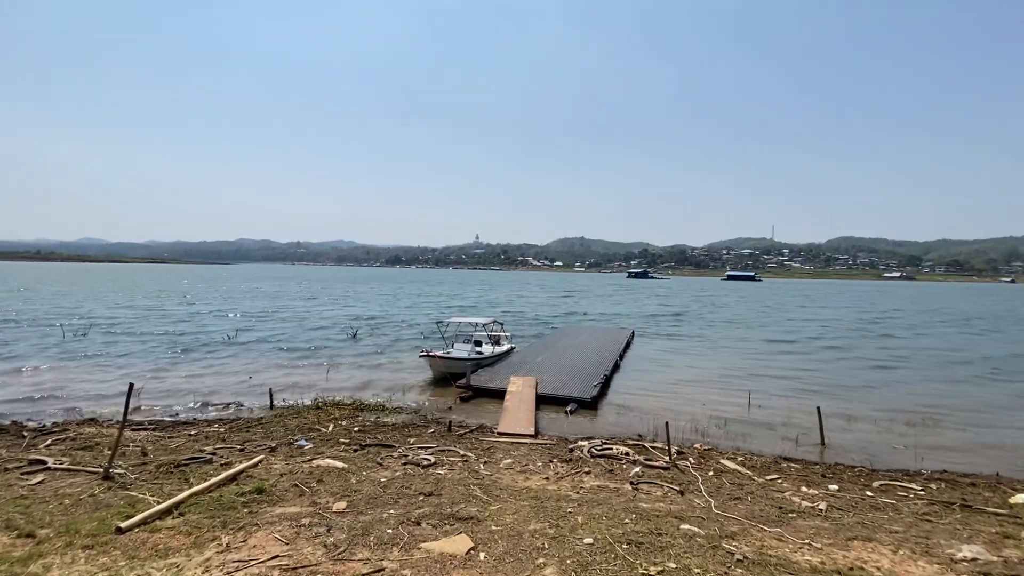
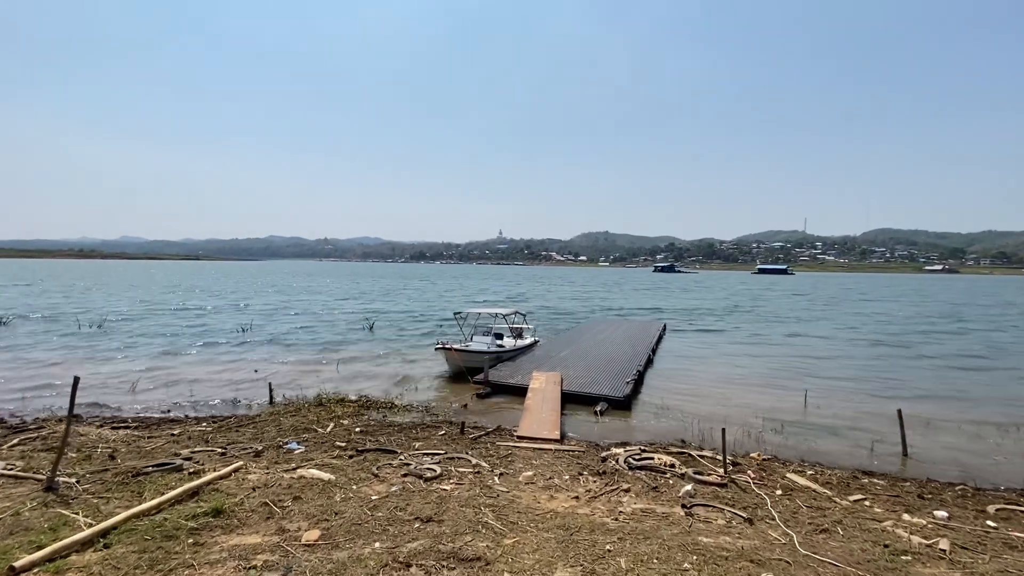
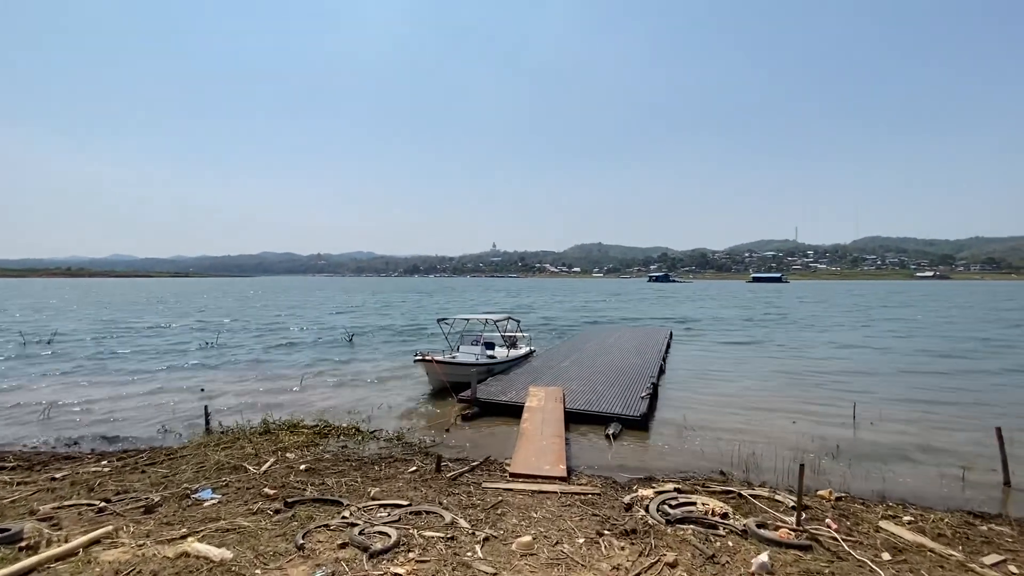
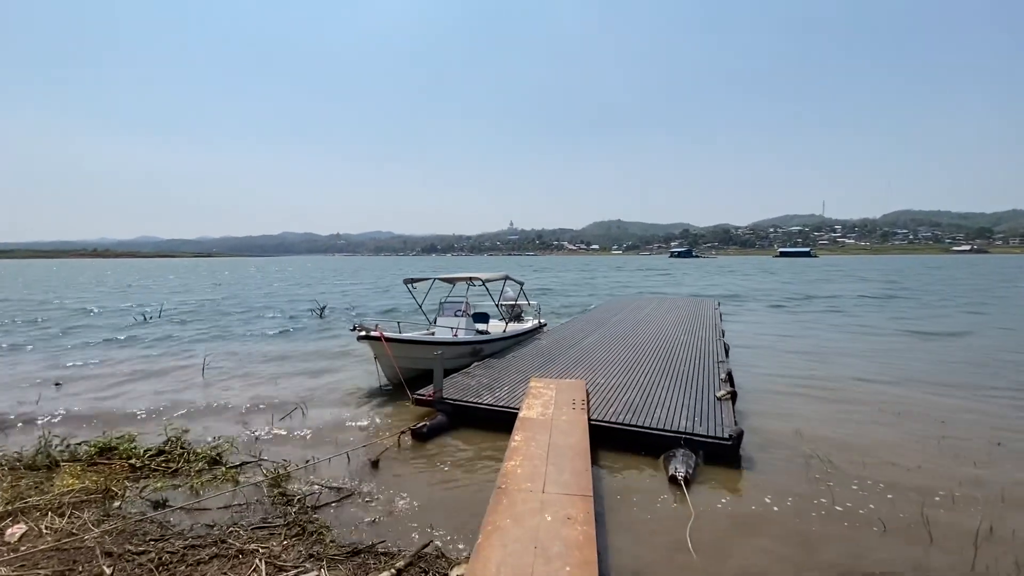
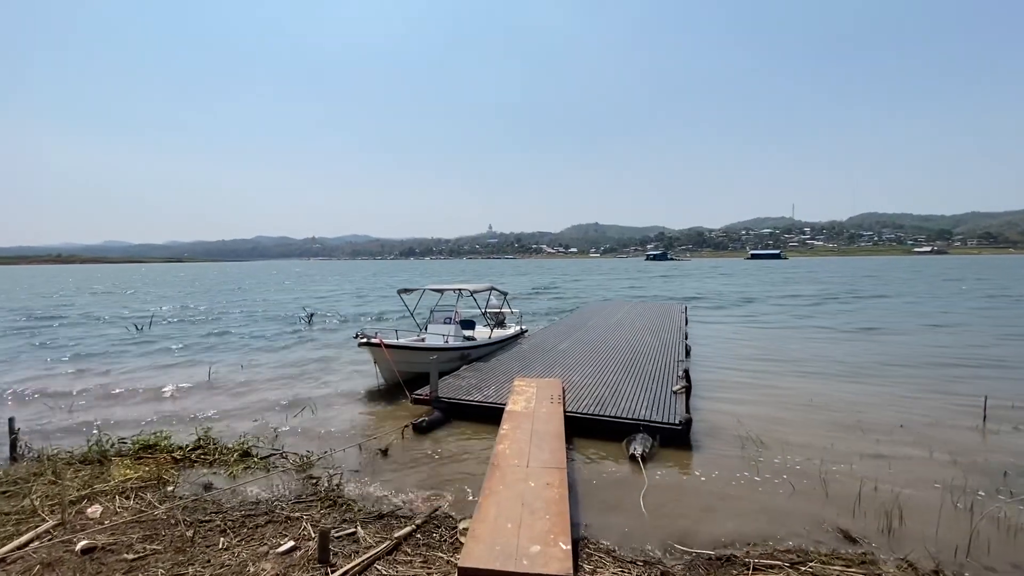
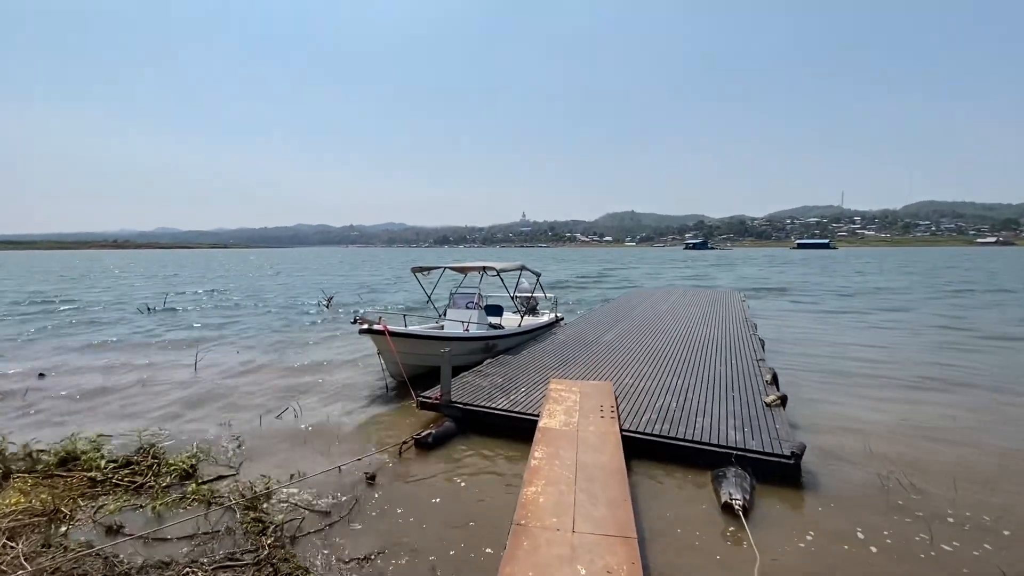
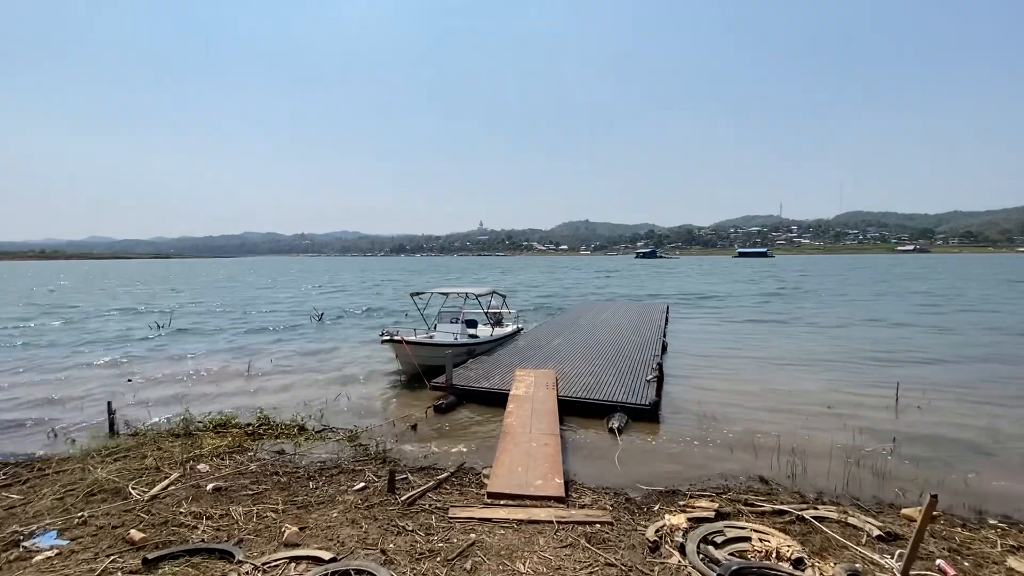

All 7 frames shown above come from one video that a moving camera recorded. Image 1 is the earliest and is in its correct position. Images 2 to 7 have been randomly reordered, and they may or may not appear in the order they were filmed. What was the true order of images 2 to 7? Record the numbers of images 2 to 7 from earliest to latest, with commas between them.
2, 3, 7, 5, 4, 6
